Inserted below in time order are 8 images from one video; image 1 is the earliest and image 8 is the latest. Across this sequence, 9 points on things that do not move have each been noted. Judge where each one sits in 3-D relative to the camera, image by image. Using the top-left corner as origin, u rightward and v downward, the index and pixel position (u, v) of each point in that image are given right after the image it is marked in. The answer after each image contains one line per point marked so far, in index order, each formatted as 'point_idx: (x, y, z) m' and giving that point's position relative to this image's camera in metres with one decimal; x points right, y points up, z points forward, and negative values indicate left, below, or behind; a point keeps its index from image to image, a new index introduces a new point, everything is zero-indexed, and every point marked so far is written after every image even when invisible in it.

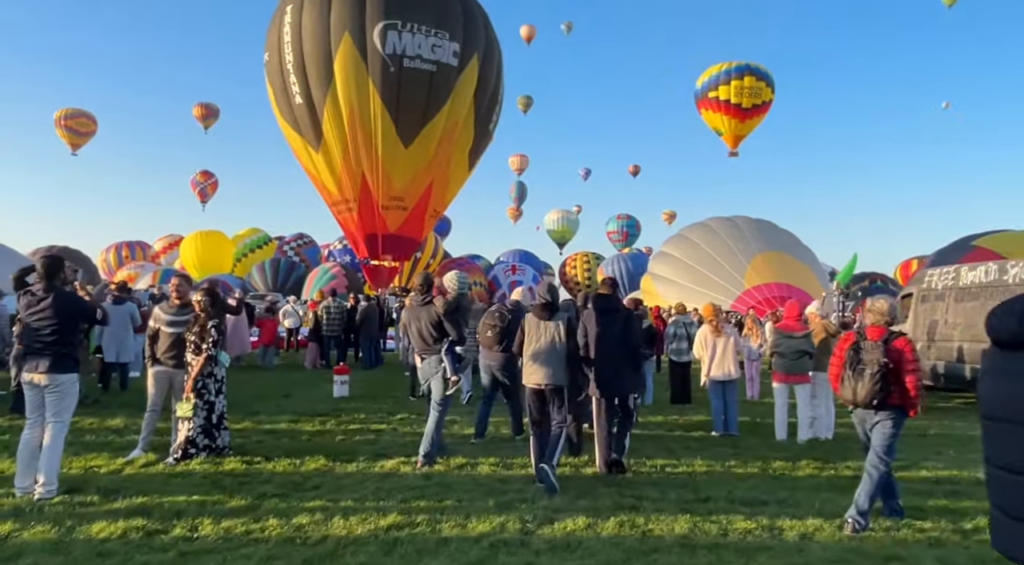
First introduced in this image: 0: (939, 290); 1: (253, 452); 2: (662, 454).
0: (+7.1, -0.1, +12.7) m
1: (-2.1, -1.4, +6.3) m
2: (+1.4, -1.6, +6.9) m
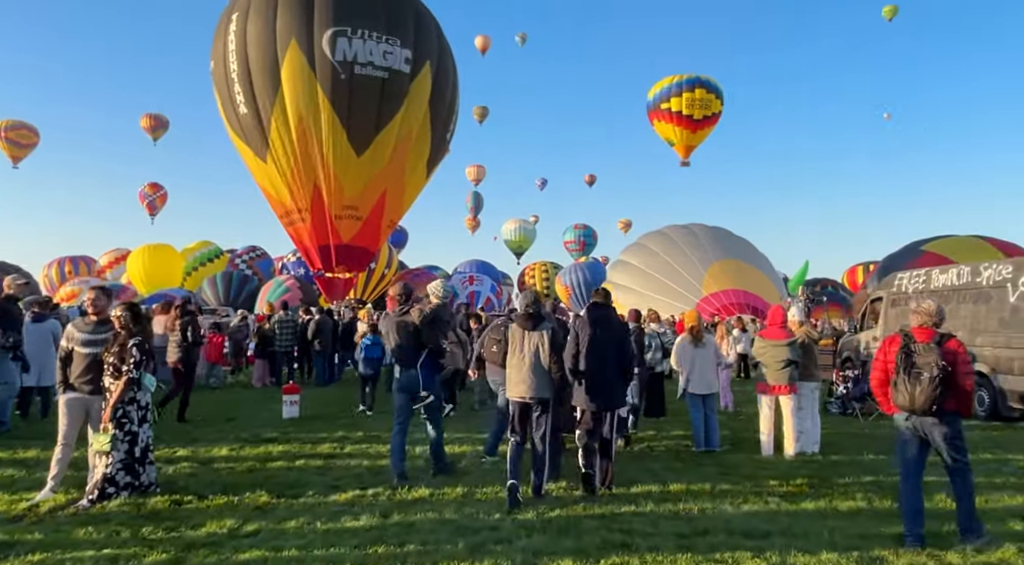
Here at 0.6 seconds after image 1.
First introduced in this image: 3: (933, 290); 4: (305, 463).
0: (+6.5, -0.2, +12.4) m
1: (-2.4, -1.5, +5.5) m
2: (+1.1, -1.6, +6.3) m
3: (+6.6, -0.1, +11.9) m
4: (-1.8, -1.6, +6.6) m
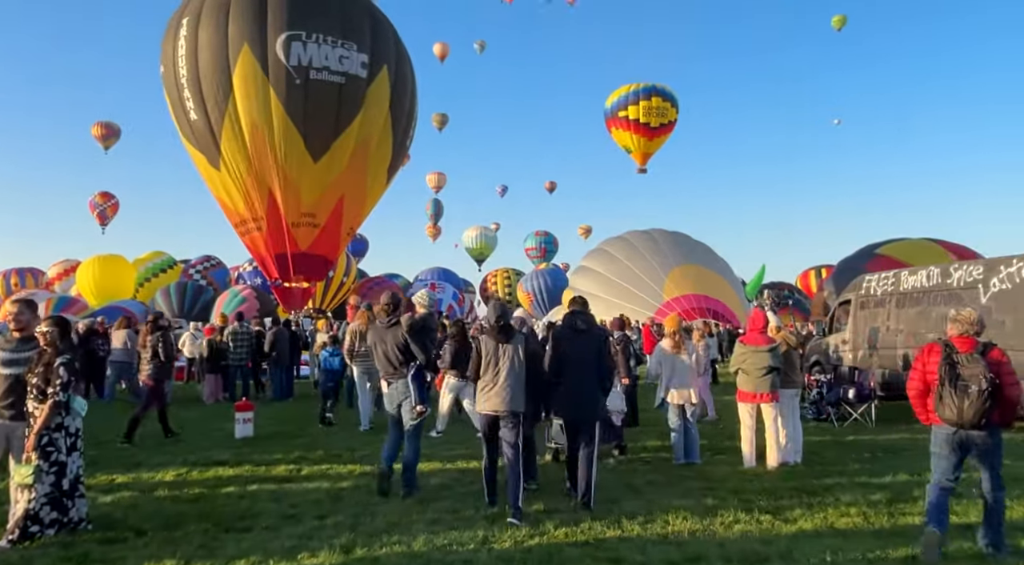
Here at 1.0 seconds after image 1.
0: (+5.9, -0.2, +12.3) m
1: (-2.5, -1.6, +5.0) m
2: (+0.9, -1.7, +6.0) m
3: (+6.0, -0.2, +11.8) m
4: (-2.0, -1.7, +6.1) m
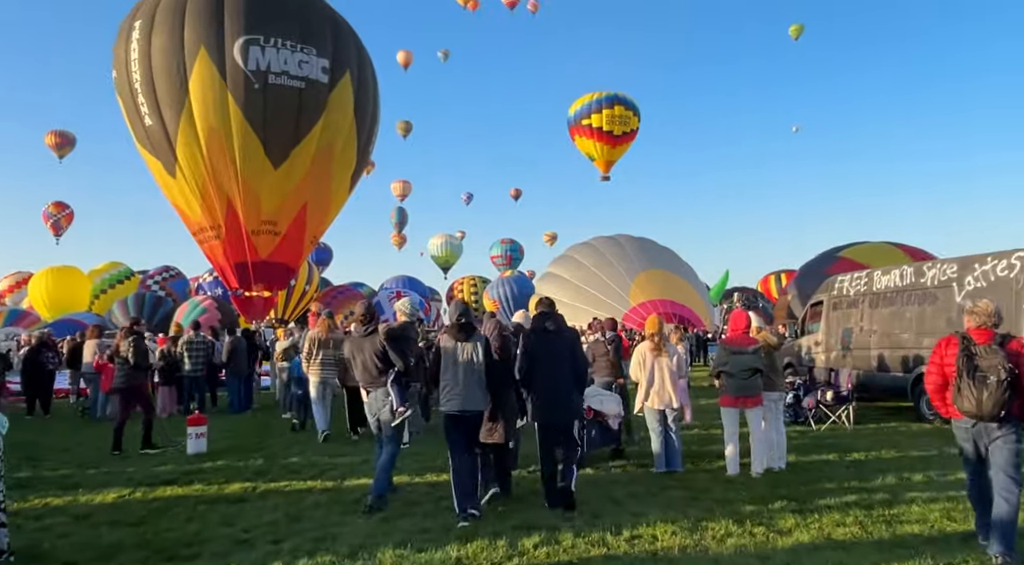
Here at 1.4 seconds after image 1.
0: (+5.4, -0.2, +12.2) m
1: (-2.7, -1.6, +4.4) m
2: (+0.7, -1.6, +5.6) m
3: (+5.6, -0.1, +11.7) m
4: (-2.2, -1.7, +5.6) m
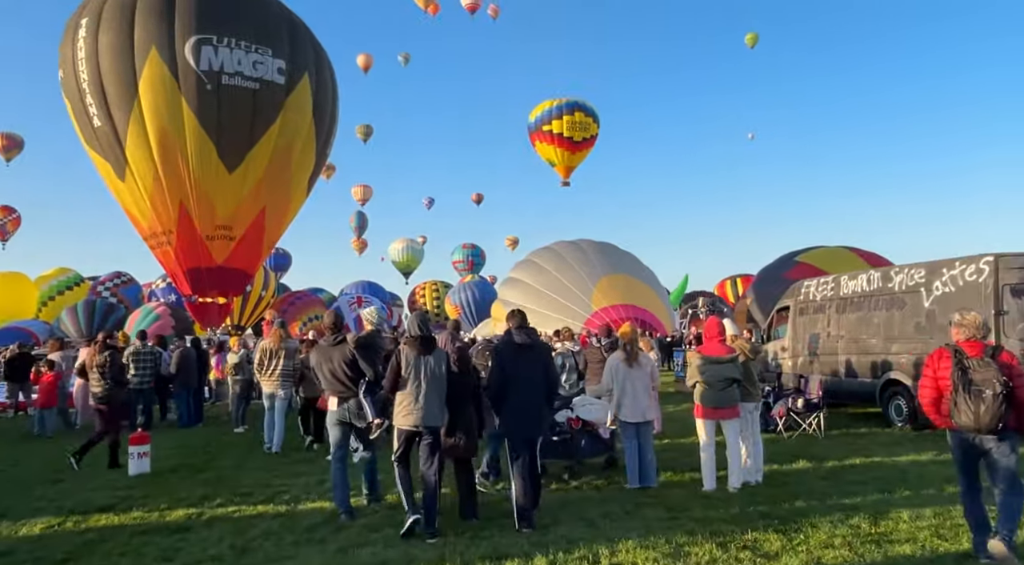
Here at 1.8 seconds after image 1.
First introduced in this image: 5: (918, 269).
0: (+4.9, -0.3, +12.1) m
1: (-2.9, -1.6, +3.9) m
2: (+0.5, -1.7, +5.3) m
3: (+5.0, -0.2, +11.6) m
4: (-2.5, -1.7, +5.1) m
5: (+5.5, +0.2, +10.2) m
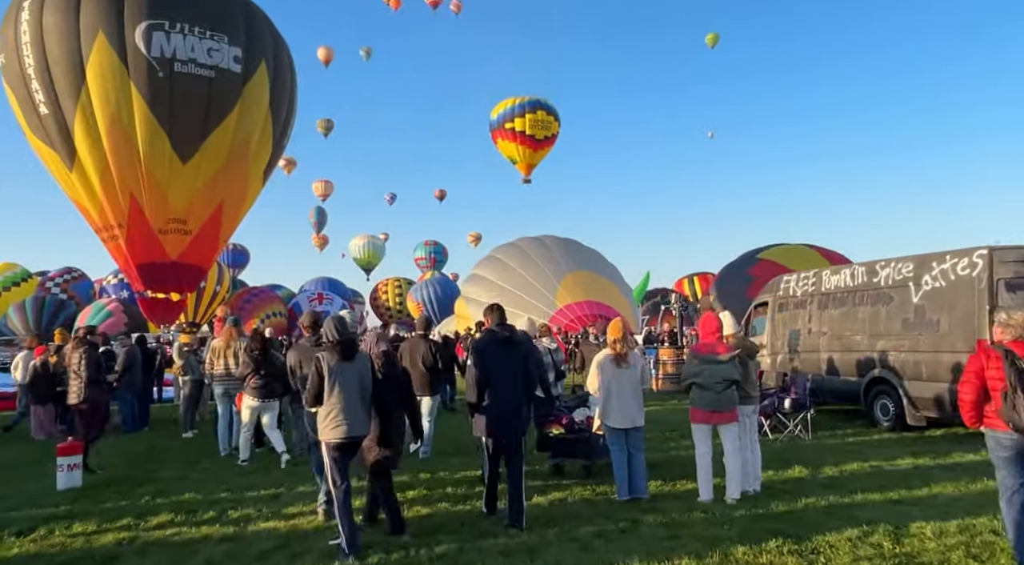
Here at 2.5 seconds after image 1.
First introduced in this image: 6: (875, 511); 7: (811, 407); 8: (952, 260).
0: (+4.4, -0.2, +11.7) m
1: (-2.9, -1.6, +3.2) m
2: (+0.4, -1.6, +4.7) m
3: (+4.6, -0.1, +11.2) m
4: (-2.6, -1.7, +4.4) m
5: (+5.1, +0.3, +9.9) m
6: (+2.6, -1.6, +5.4) m
7: (+3.7, -1.5, +9.3) m
8: (+5.3, +0.3, +9.2) m
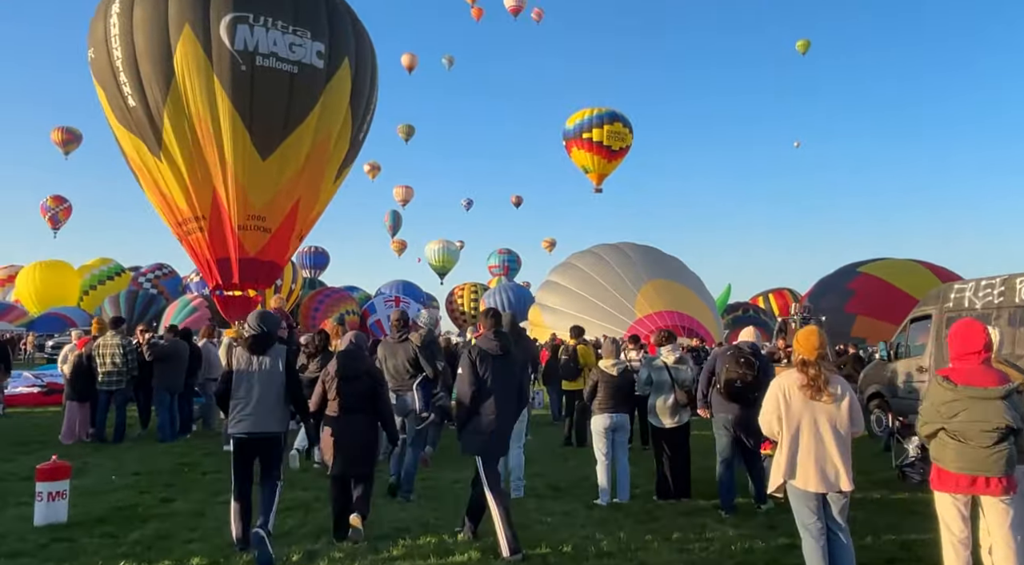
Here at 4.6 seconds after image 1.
0: (+5.7, -0.3, +9.3) m
1: (-2.4, -1.4, +1.5) m
2: (+1.0, -1.5, +2.7) m
3: (+5.8, -0.3, +8.8) m
4: (-2.0, -1.5, +2.6) m
5: (+6.2, +0.1, +7.4) m
6: (+3.2, -1.6, +3.2) m
7: (+4.7, -1.6, +7.0) m
8: (+6.4, +0.2, +6.7) m
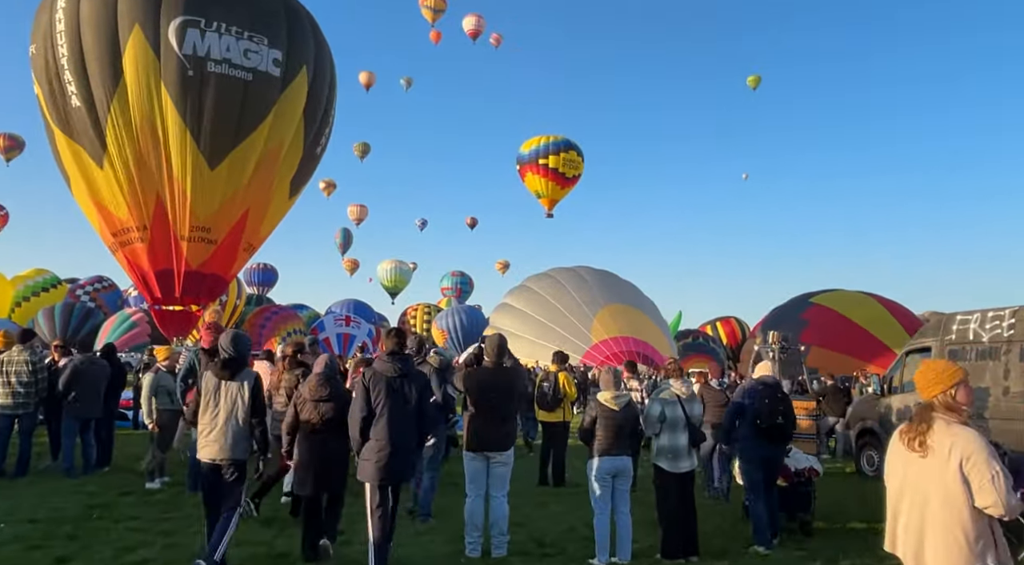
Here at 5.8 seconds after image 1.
0: (+5.4, -0.7, +8.6) m
1: (-2.2, -1.3, +0.3) m
2: (+1.1, -1.6, +1.7) m
3: (+5.6, -0.6, +8.1) m
4: (-1.9, -1.4, +1.5) m
5: (+6.1, -0.2, +6.8) m
6: (+3.3, -1.7, +2.4) m
7: (+4.5, -1.8, +6.2) m
8: (+6.2, -0.1, +6.1) m
